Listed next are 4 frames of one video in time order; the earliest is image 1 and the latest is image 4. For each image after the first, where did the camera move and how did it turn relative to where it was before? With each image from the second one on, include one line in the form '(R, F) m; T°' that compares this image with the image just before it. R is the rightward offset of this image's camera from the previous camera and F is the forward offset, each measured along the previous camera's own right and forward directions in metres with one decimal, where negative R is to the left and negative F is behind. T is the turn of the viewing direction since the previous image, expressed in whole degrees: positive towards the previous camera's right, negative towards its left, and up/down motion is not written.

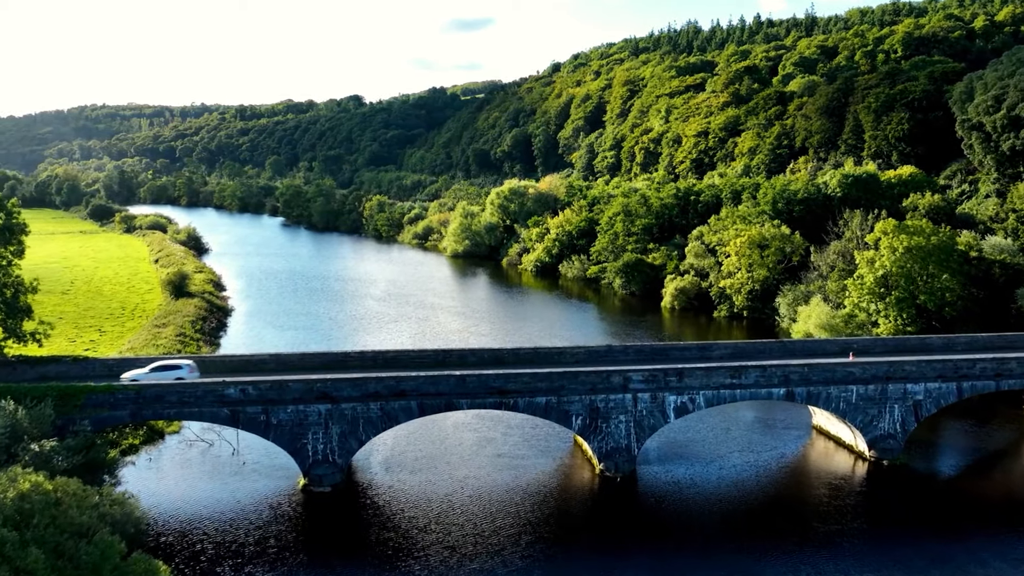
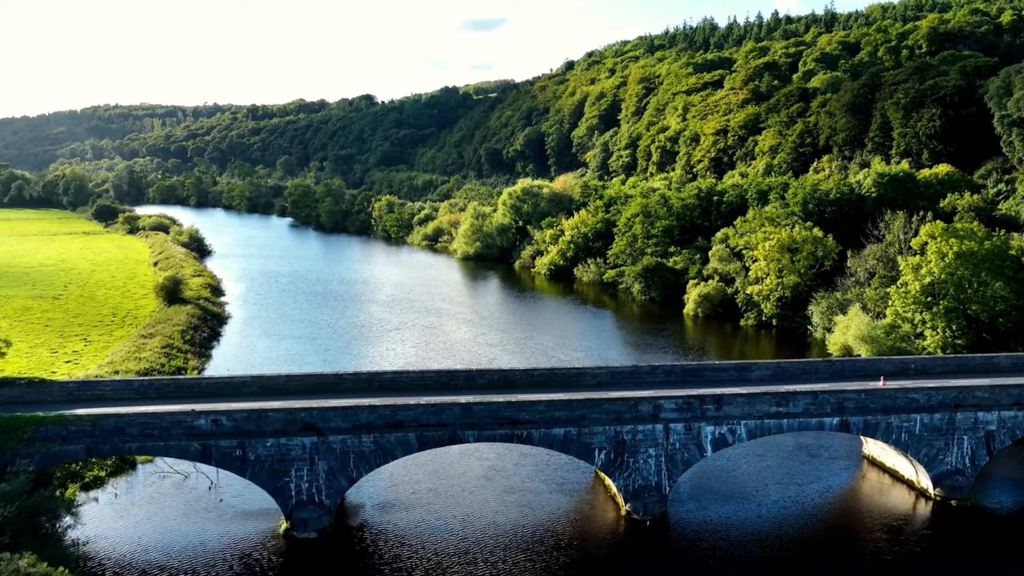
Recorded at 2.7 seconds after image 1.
(0.0, +3.1) m; -1°
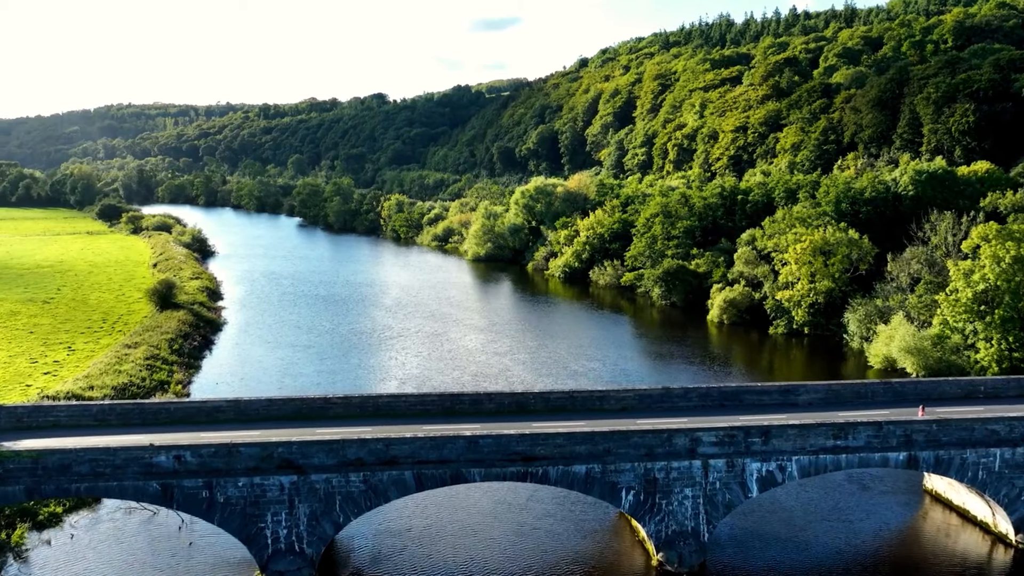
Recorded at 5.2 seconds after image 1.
(0.0, +3.0) m; -1°
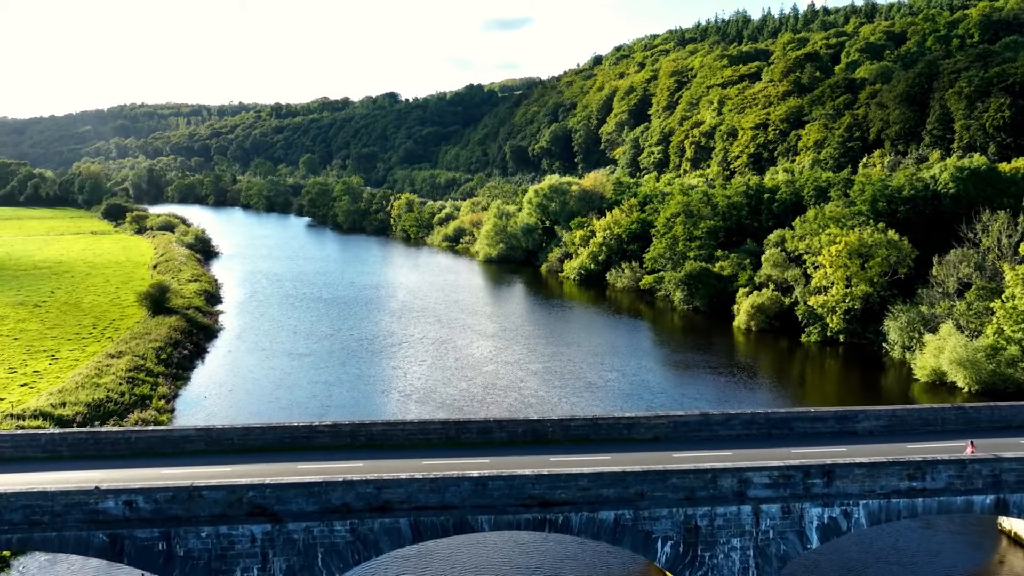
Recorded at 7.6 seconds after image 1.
(-0.1, +2.9) m; -1°
